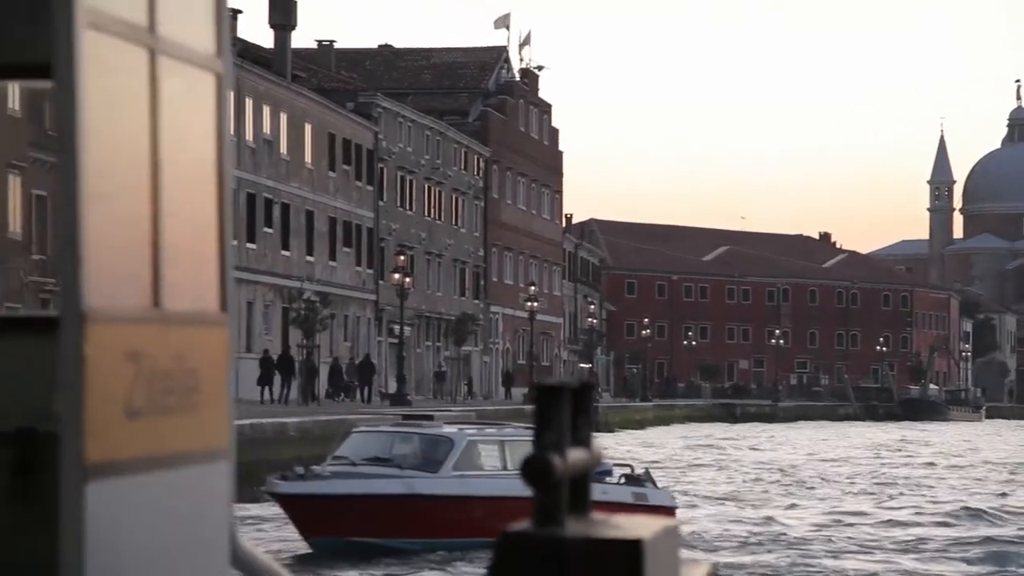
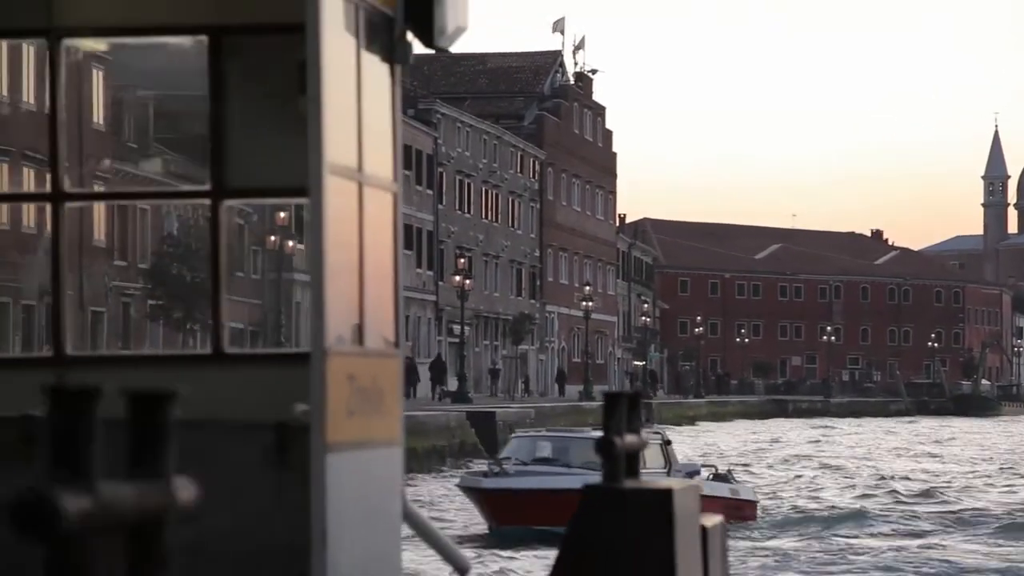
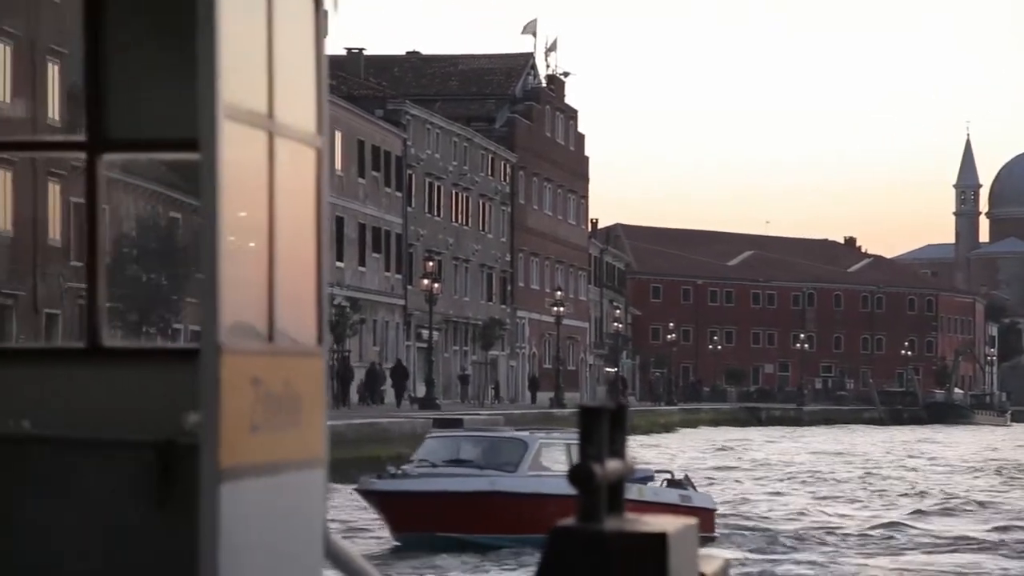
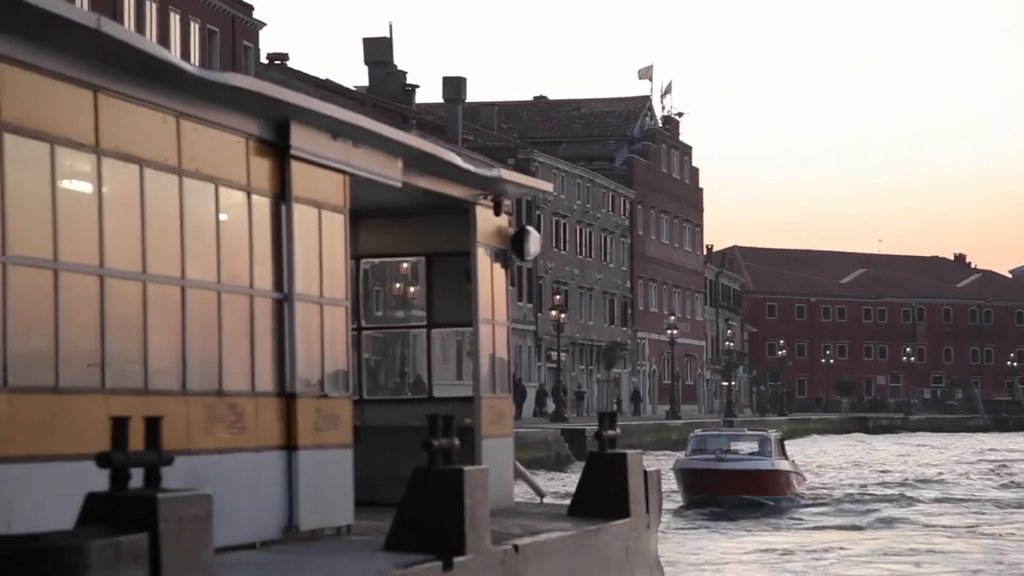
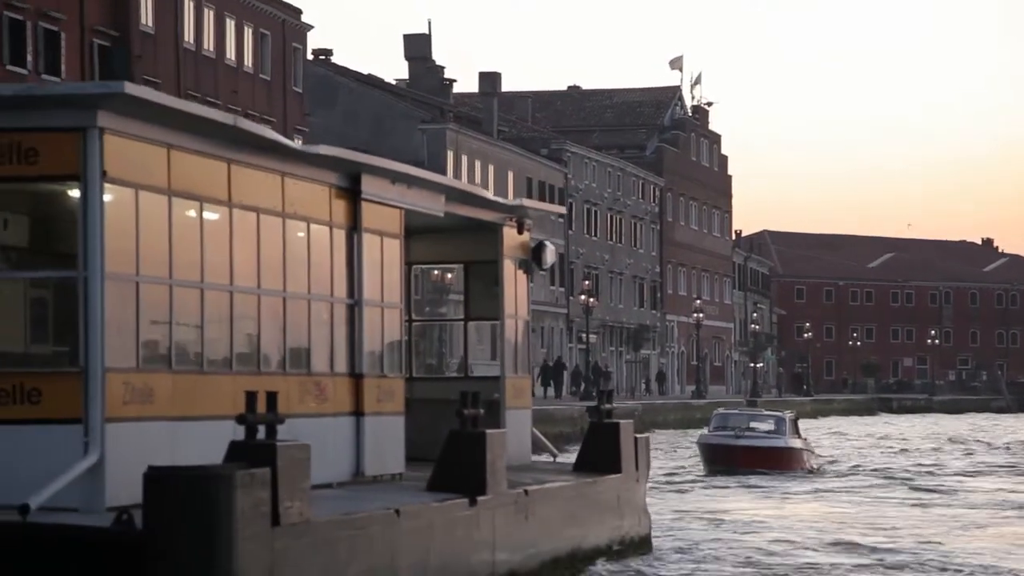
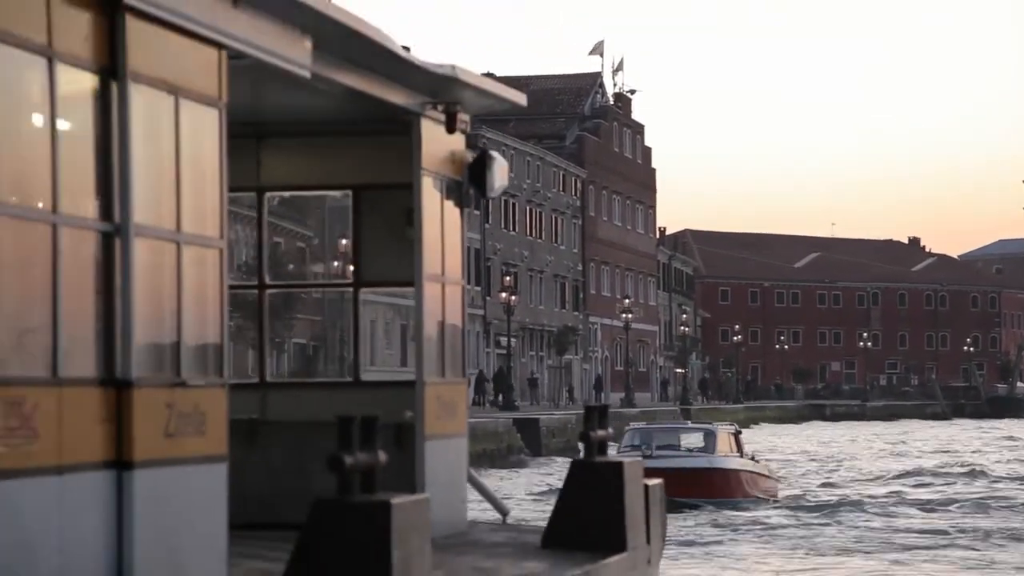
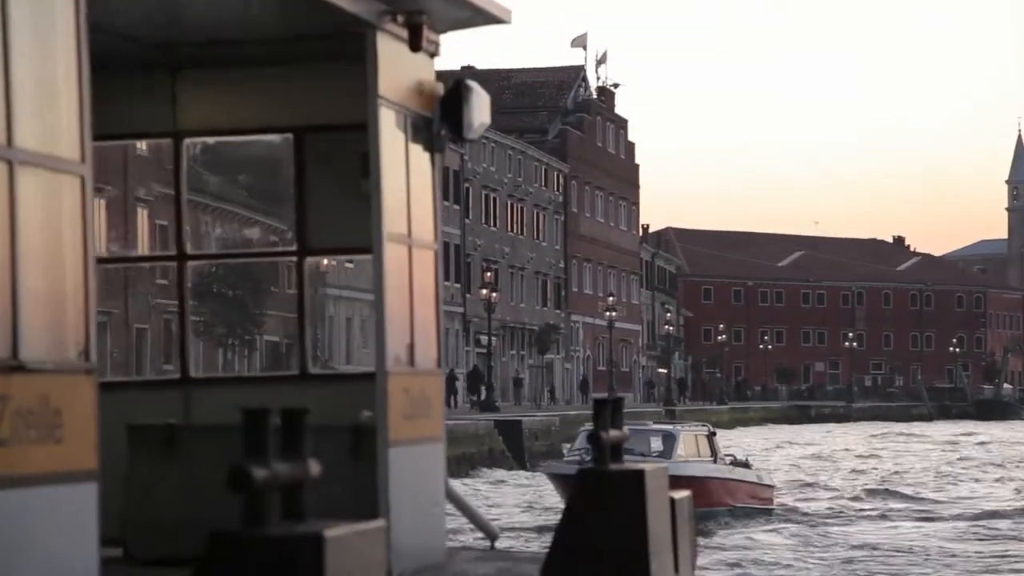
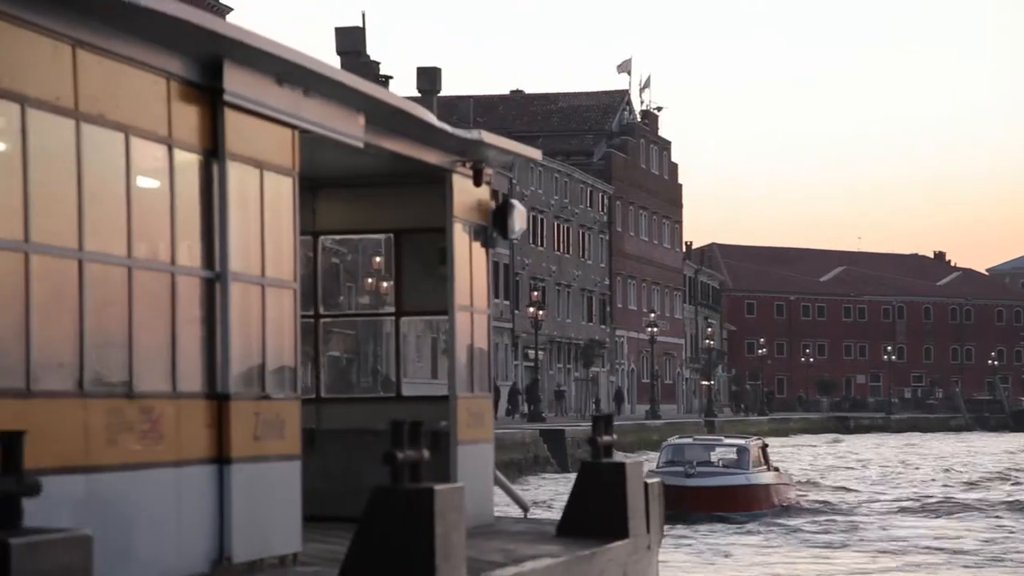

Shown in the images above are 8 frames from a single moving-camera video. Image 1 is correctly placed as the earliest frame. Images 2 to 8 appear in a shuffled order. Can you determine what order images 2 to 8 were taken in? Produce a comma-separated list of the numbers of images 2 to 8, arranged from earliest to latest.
3, 2, 7, 6, 8, 4, 5
